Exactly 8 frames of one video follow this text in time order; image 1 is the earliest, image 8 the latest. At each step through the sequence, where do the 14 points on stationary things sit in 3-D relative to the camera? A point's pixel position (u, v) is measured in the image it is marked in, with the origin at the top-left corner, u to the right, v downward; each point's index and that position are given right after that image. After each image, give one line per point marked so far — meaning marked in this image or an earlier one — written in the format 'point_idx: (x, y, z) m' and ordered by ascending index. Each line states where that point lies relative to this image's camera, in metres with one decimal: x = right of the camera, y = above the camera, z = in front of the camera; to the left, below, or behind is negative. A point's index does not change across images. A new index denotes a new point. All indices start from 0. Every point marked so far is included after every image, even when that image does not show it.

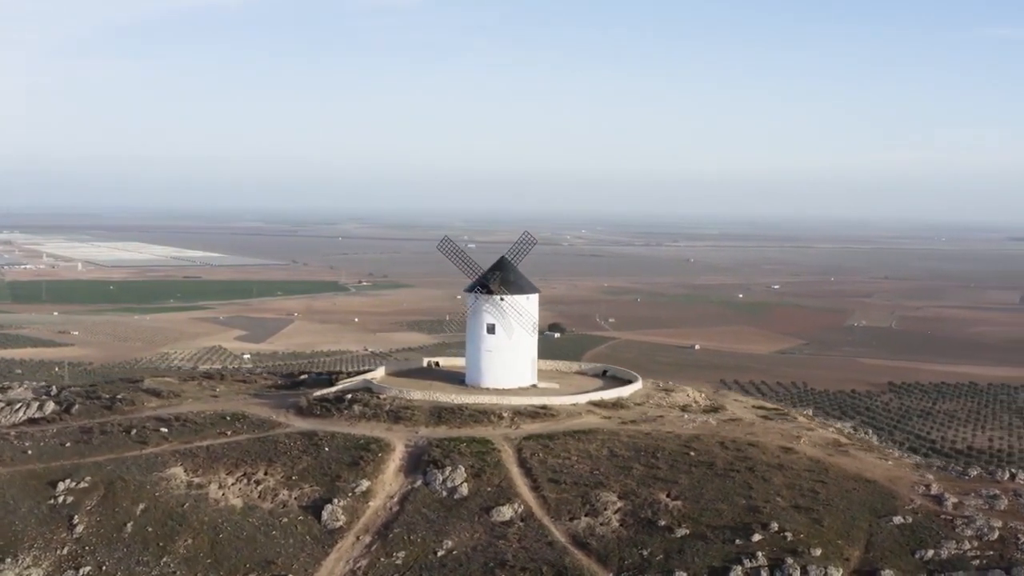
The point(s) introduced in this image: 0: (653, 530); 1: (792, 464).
0: (+2.5, -4.3, +16.7) m
1: (+5.5, -3.4, +18.4) m
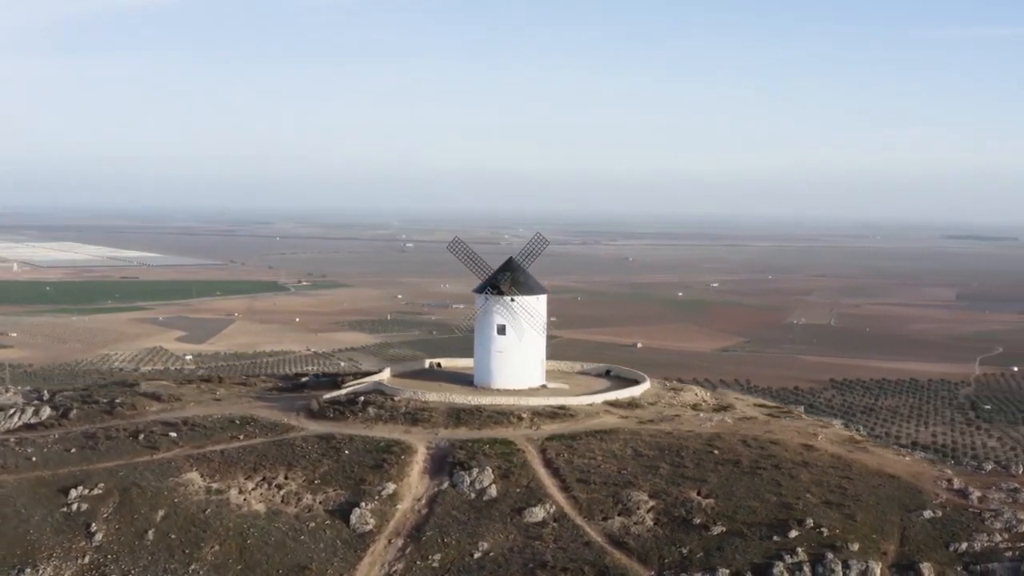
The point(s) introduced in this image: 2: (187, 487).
0: (+3.1, -4.3, +16.9) m
1: (+6.0, -3.4, +18.7) m
2: (-6.8, -4.2, +19.8) m
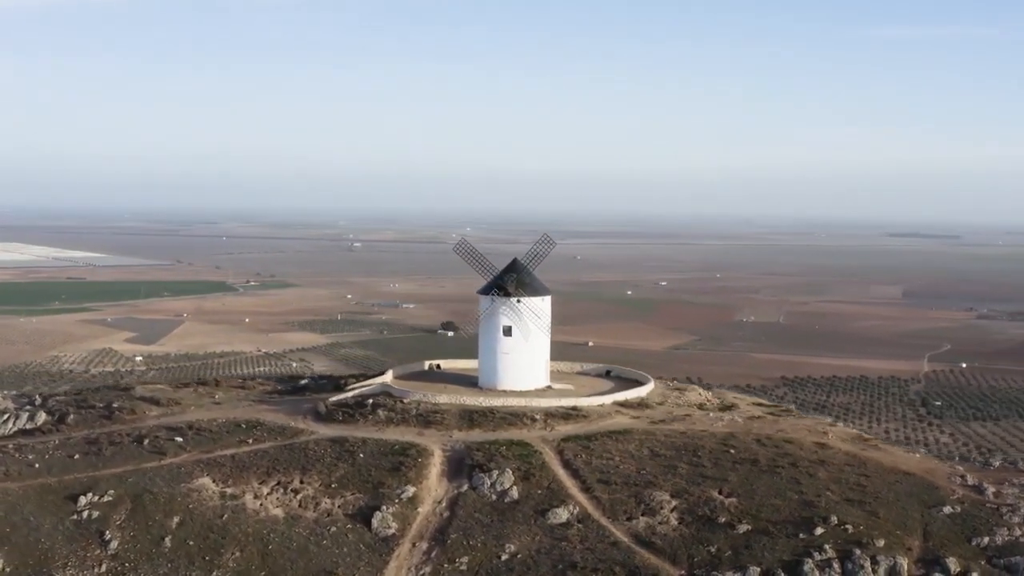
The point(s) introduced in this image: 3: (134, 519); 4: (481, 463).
0: (+3.6, -4.3, +17.0) m
1: (+6.4, -3.5, +19.0) m
2: (-6.4, -4.2, +19.6) m
3: (-7.6, -4.6, +18.9) m
4: (-0.6, -3.6, +19.5) m
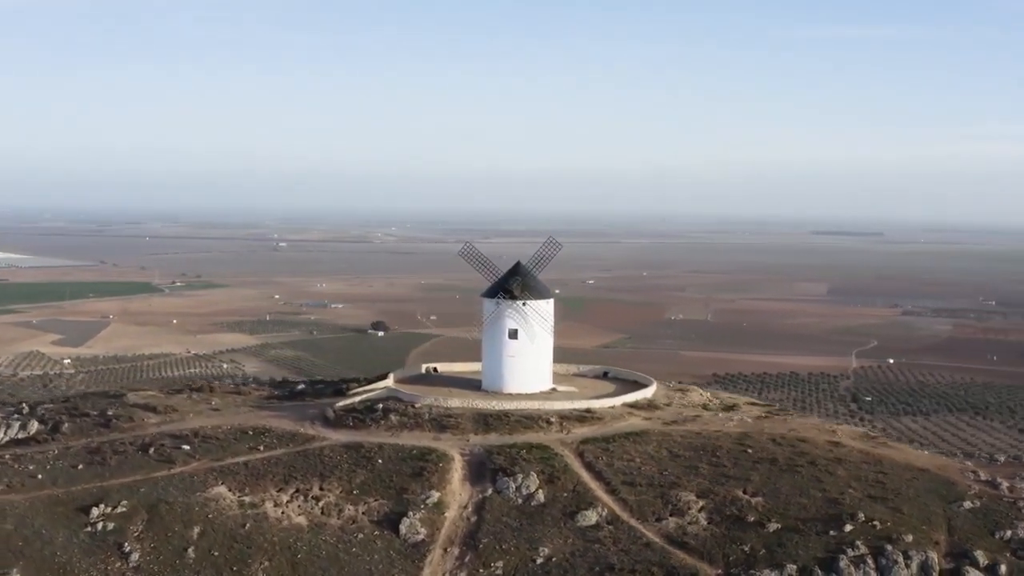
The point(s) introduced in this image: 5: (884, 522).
0: (+4.3, -4.4, +17.3) m
1: (+6.9, -3.5, +19.5) m
2: (-6.0, -4.4, +19.2) m
3: (-7.0, -4.7, +18.4) m
4: (-0.2, -3.7, +19.6) m
5: (+6.7, -4.2, +17.0) m
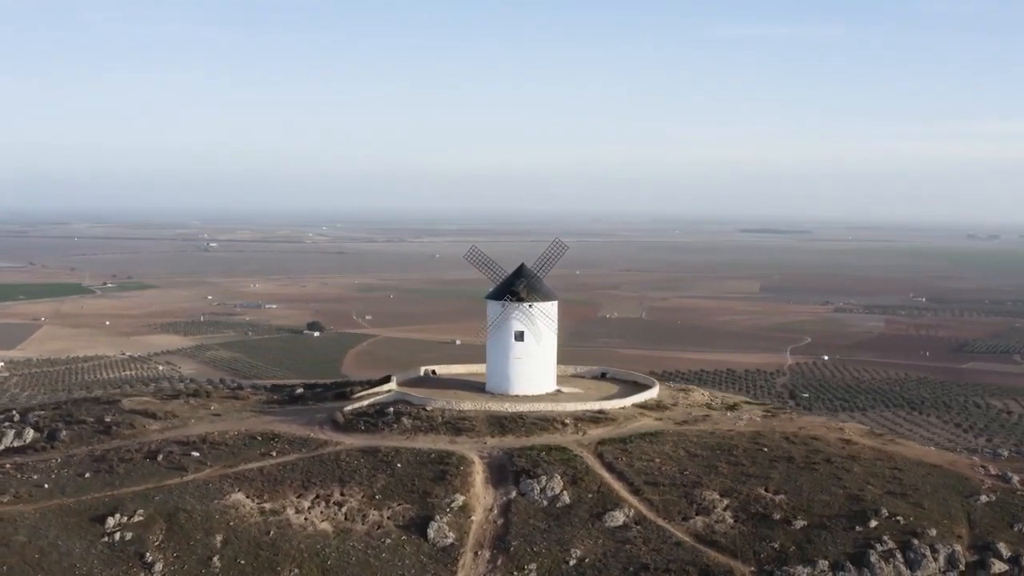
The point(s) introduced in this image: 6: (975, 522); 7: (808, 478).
0: (+4.9, -4.4, +17.6) m
1: (+7.4, -3.5, +20.0) m
2: (-5.5, -4.4, +18.9) m
3: (-6.5, -4.8, +18.1) m
4: (+0.3, -3.8, +19.6) m
5: (+7.3, -4.2, +17.4) m
6: (+8.5, -4.3, +17.4) m
7: (+6.0, -3.8, +19.0) m
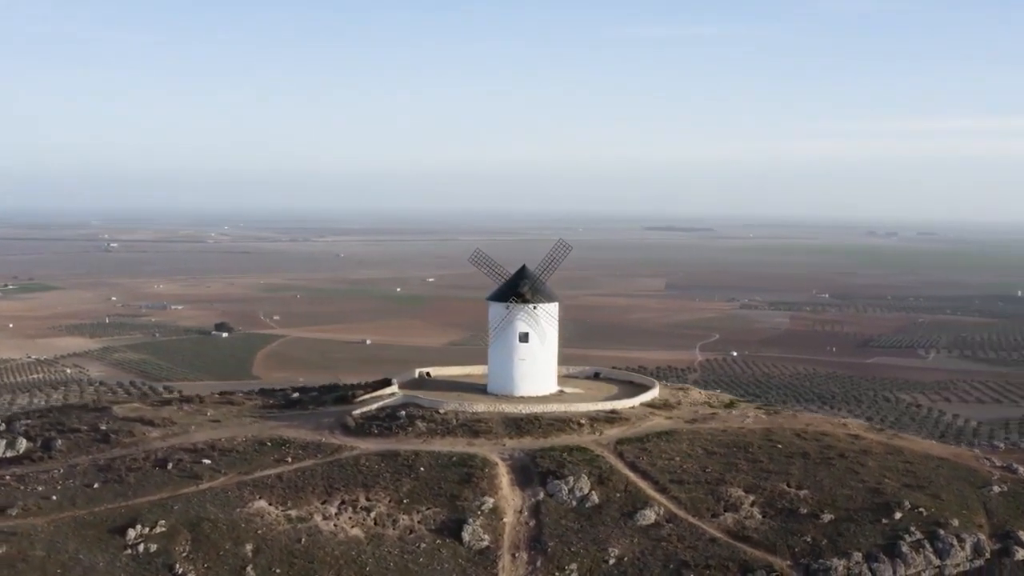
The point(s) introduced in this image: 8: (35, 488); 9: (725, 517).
0: (+5.5, -4.4, +18.1) m
1: (+7.8, -3.5, +20.7) m
2: (-4.9, -4.5, +18.5) m
3: (-5.8, -4.9, +17.6) m
4: (+0.8, -3.8, +19.7) m
5: (+8.0, -4.2, +18.1) m
6: (+9.2, -4.3, +18.1) m
7: (+6.5, -3.8, +19.6) m
8: (-9.9, -4.2, +19.6) m
9: (+4.1, -4.5, +18.4) m
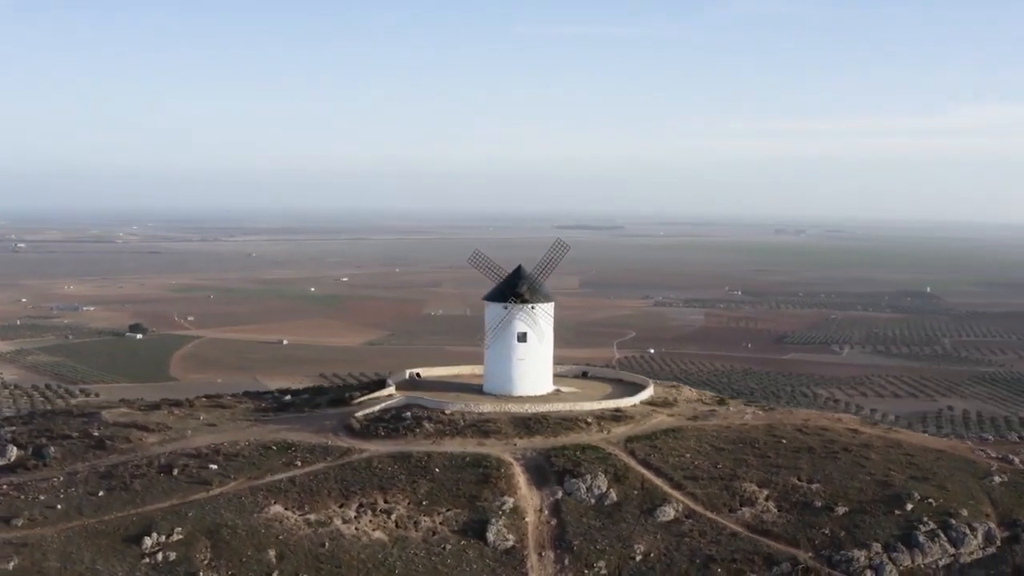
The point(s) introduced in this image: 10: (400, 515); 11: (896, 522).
0: (+6.0, -4.4, +18.6) m
1: (+8.1, -3.5, +21.3) m
2: (-4.4, -4.5, +18.2) m
3: (-5.3, -4.9, +17.2) m
4: (+1.2, -3.8, +19.8) m
5: (+8.4, -4.2, +18.7) m
6: (+9.6, -4.3, +18.9) m
7: (+6.9, -3.8, +20.1) m
8: (-9.5, -4.2, +18.9) m
9: (+4.6, -4.5, +18.8) m
10: (-2.2, -4.5, +18.6) m
11: (+7.3, -4.5, +18.1) m
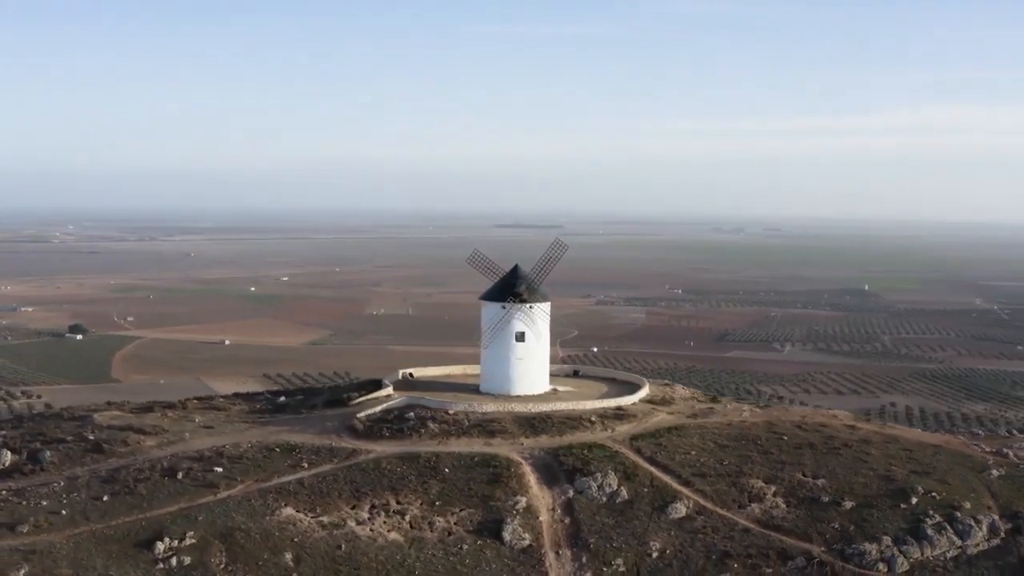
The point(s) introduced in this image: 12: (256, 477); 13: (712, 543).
0: (+6.3, -4.4, +18.9) m
1: (+8.2, -3.5, +21.7) m
2: (-4.1, -4.5, +18.0) m
3: (-4.9, -4.9, +17.0) m
4: (+1.4, -3.8, +19.9) m
5: (+8.7, -4.2, +19.2) m
6: (+9.9, -4.2, +19.4) m
7: (+7.0, -3.8, +20.5) m
8: (-9.2, -4.2, +18.4) m
9: (+4.8, -4.4, +19.1) m
10: (-1.9, -4.4, +18.5) m
11: (+7.6, -4.5, +18.5) m
12: (-5.3, -3.9, +19.7) m
13: (+3.8, -4.9, +18.0) m
